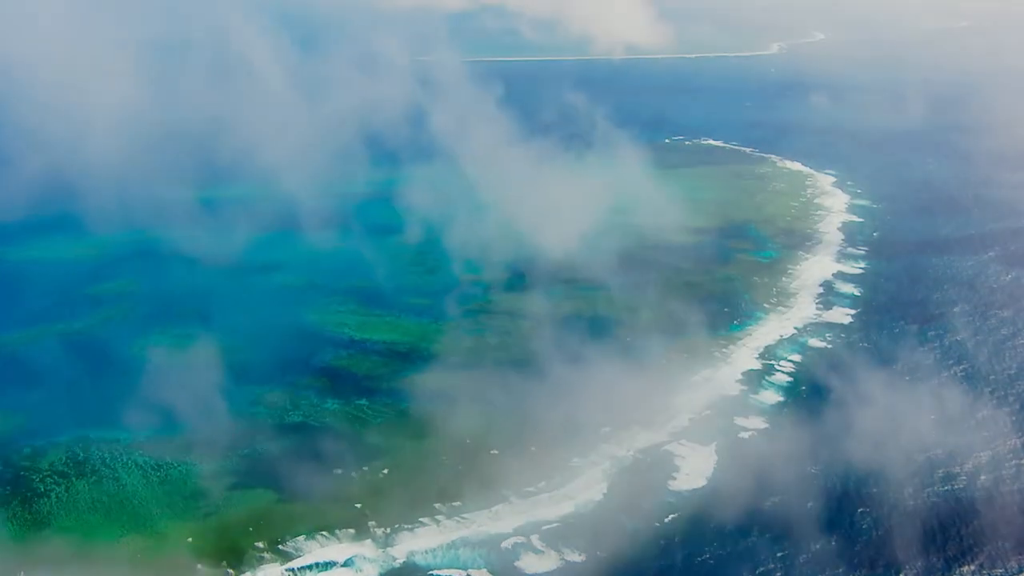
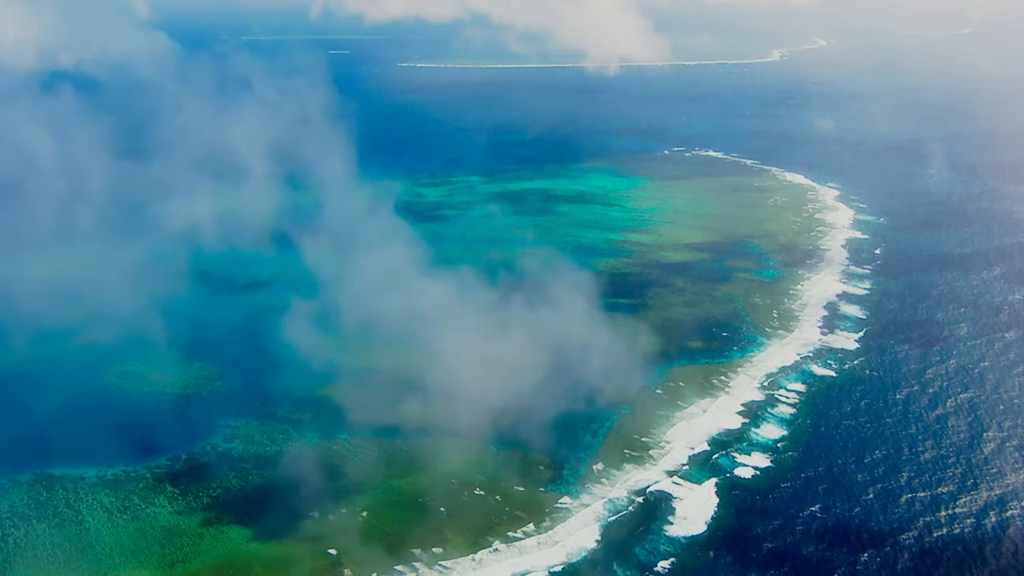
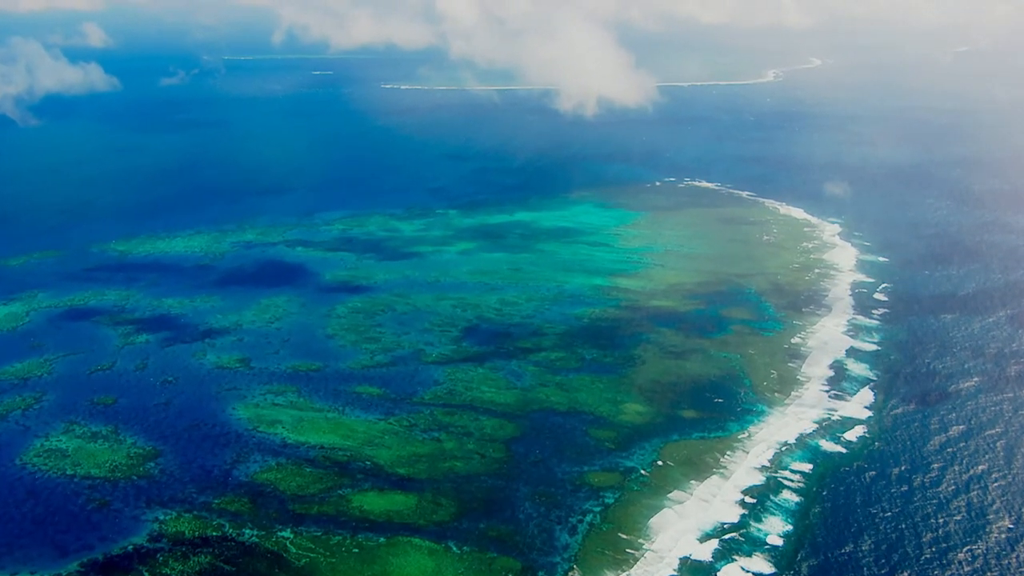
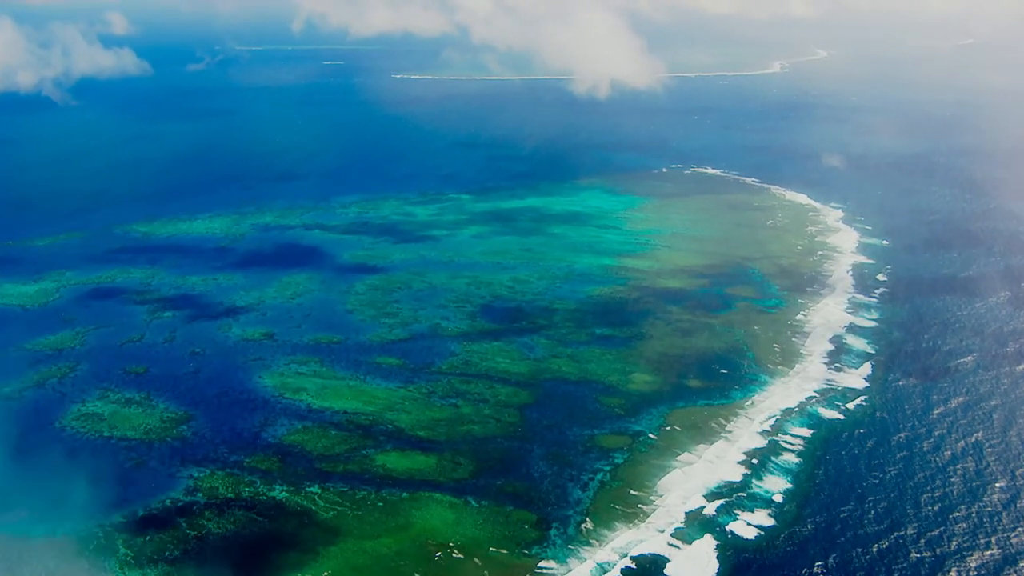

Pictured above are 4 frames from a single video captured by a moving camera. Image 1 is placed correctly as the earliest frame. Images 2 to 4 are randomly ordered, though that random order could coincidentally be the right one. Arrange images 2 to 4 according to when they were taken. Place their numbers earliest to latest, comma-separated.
2, 4, 3
